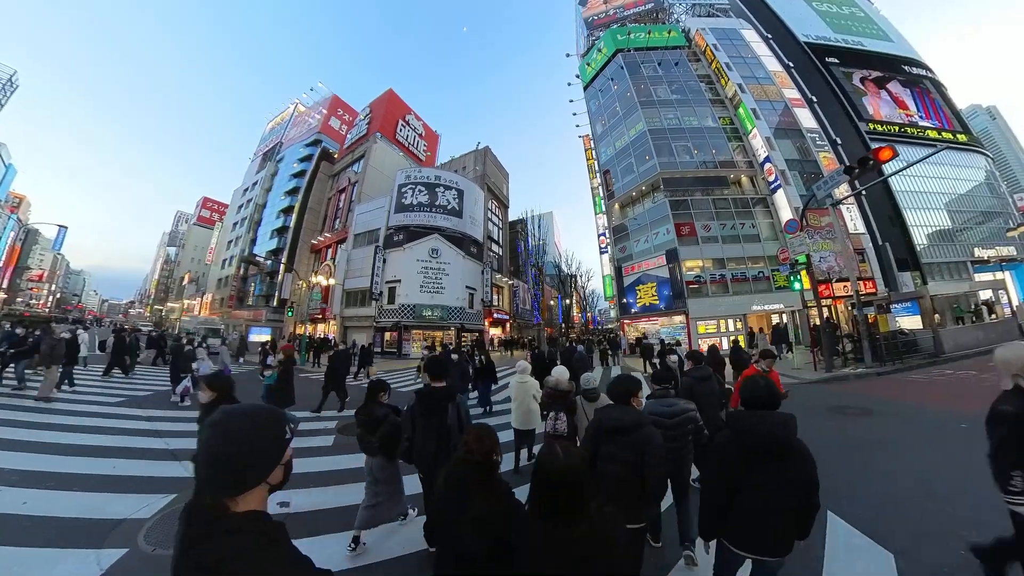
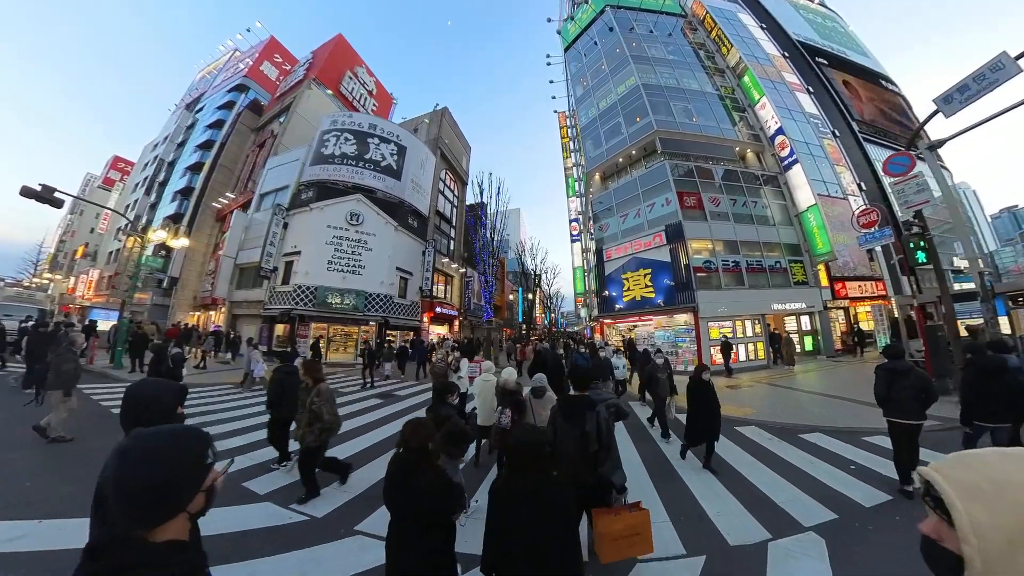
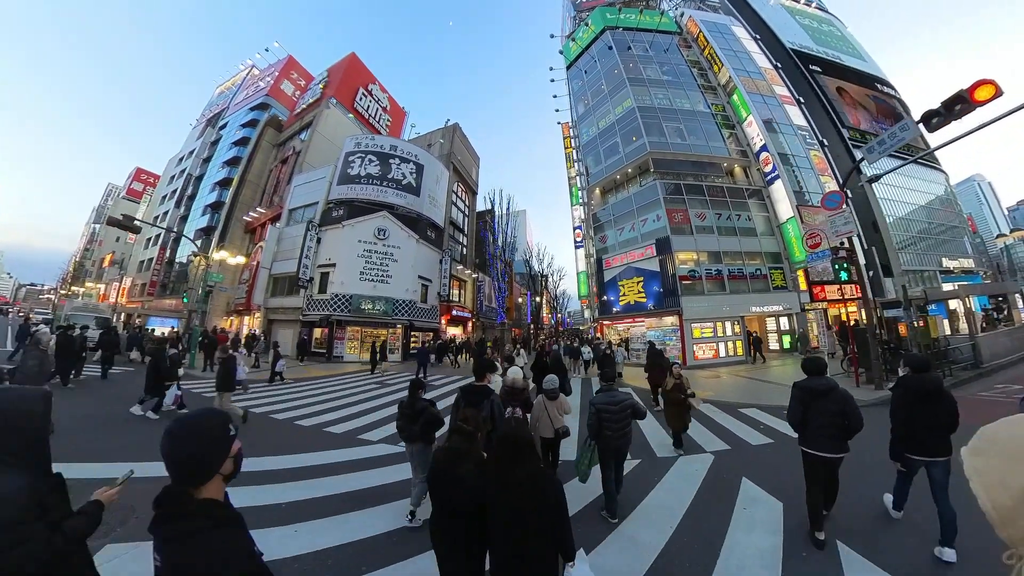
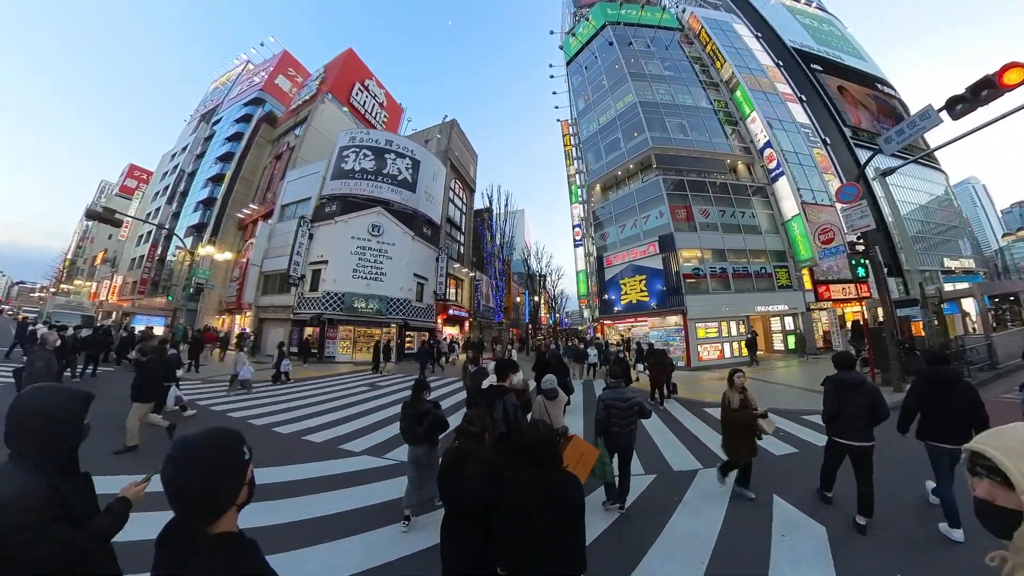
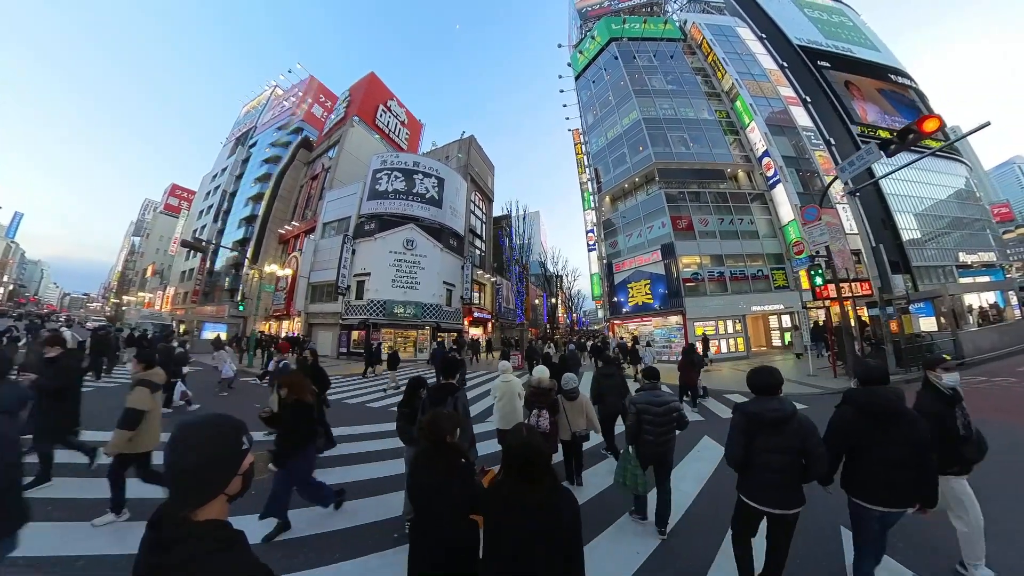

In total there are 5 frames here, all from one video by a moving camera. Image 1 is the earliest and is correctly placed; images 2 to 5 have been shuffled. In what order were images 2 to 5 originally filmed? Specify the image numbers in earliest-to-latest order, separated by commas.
5, 3, 4, 2
